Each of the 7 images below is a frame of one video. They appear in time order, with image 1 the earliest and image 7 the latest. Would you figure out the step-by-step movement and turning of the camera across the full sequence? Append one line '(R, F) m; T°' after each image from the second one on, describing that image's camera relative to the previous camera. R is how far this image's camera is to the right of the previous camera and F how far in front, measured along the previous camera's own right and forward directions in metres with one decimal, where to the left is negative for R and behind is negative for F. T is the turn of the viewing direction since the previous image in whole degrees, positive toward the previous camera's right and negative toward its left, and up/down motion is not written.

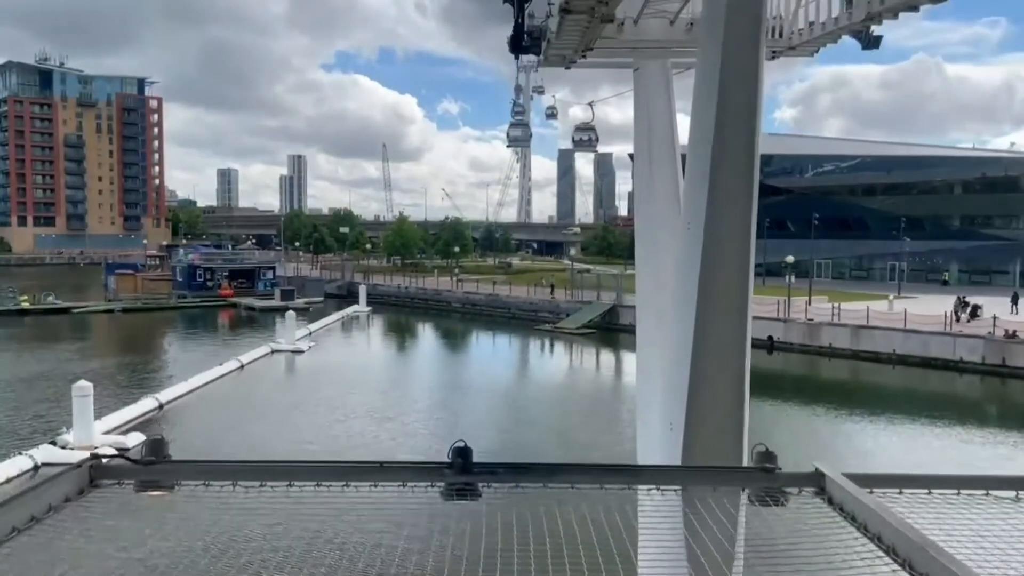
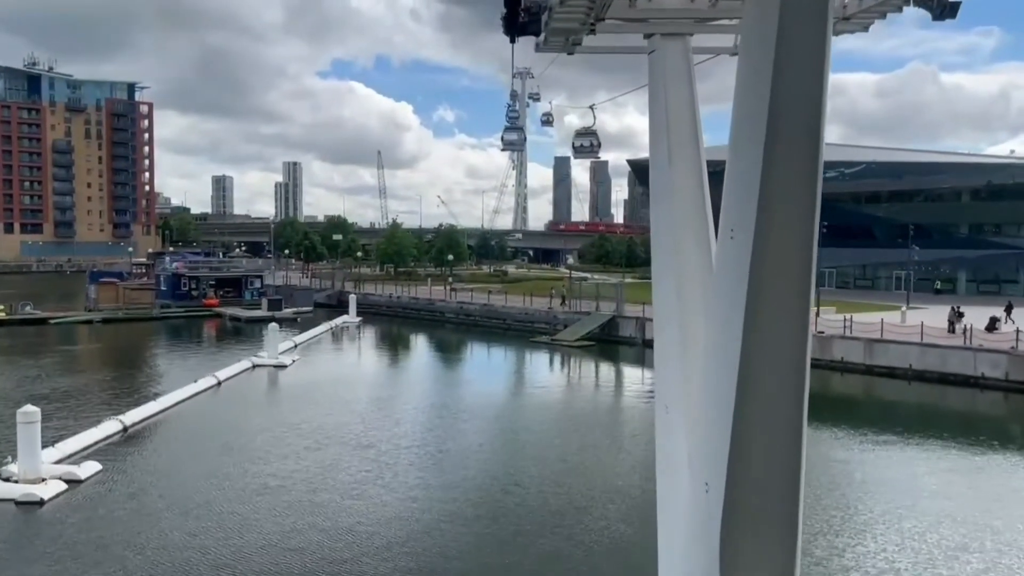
(0.0, +1.2) m; 0°
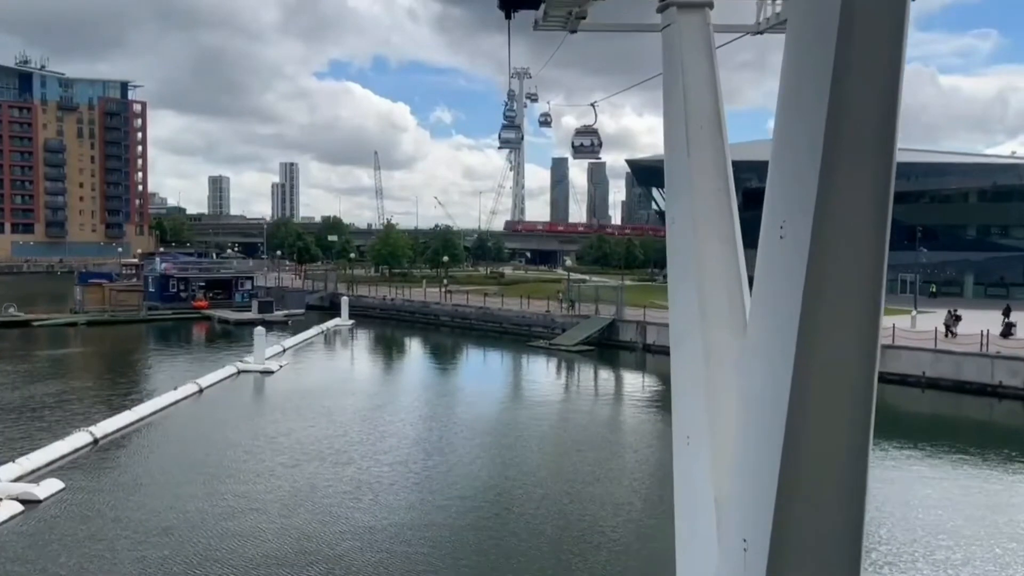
(0.0, +0.9) m; 0°
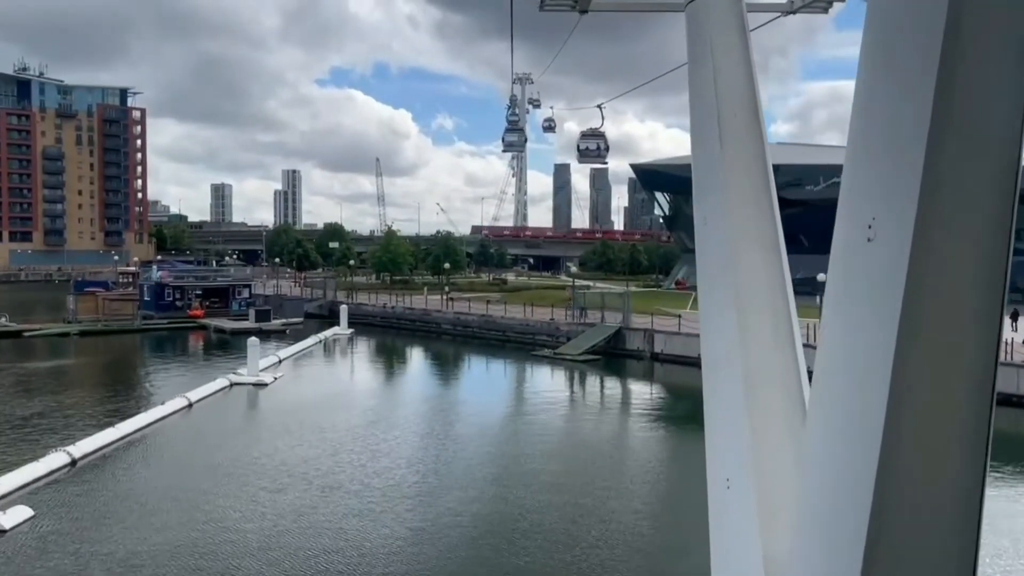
(0.0, +0.8) m; 0°
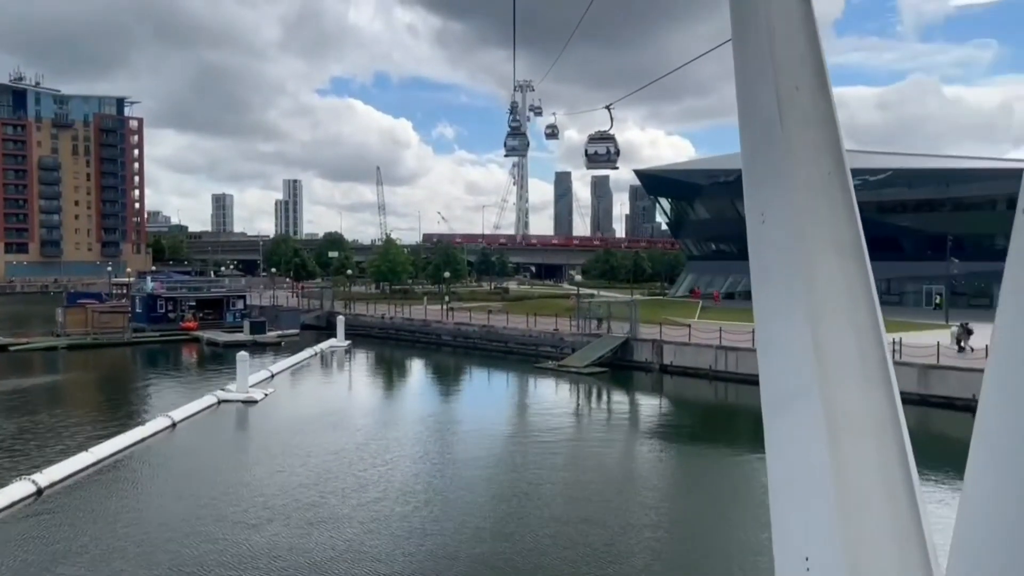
(0.0, +1.0) m; 0°
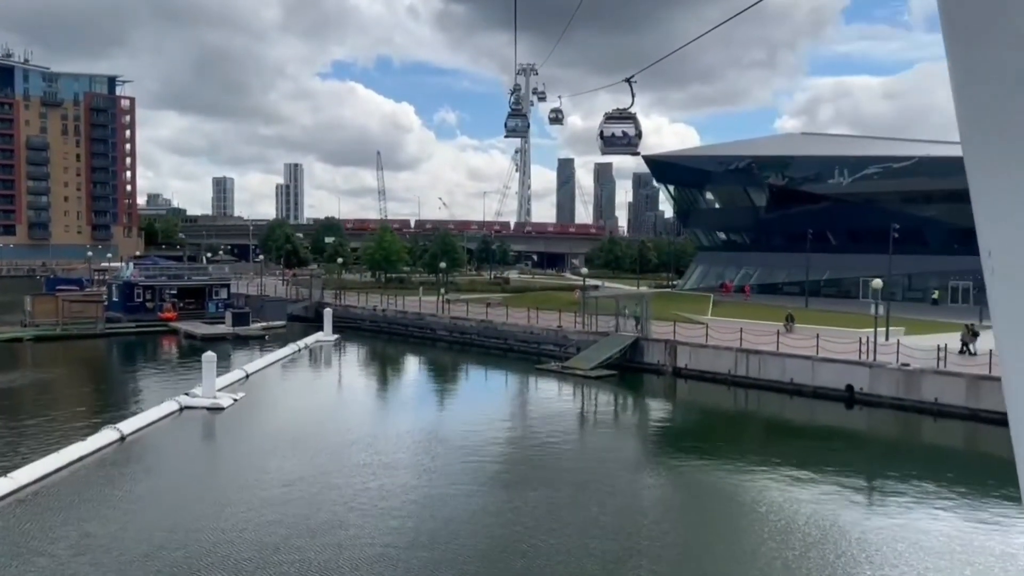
(0.0, +2.1) m; 0°
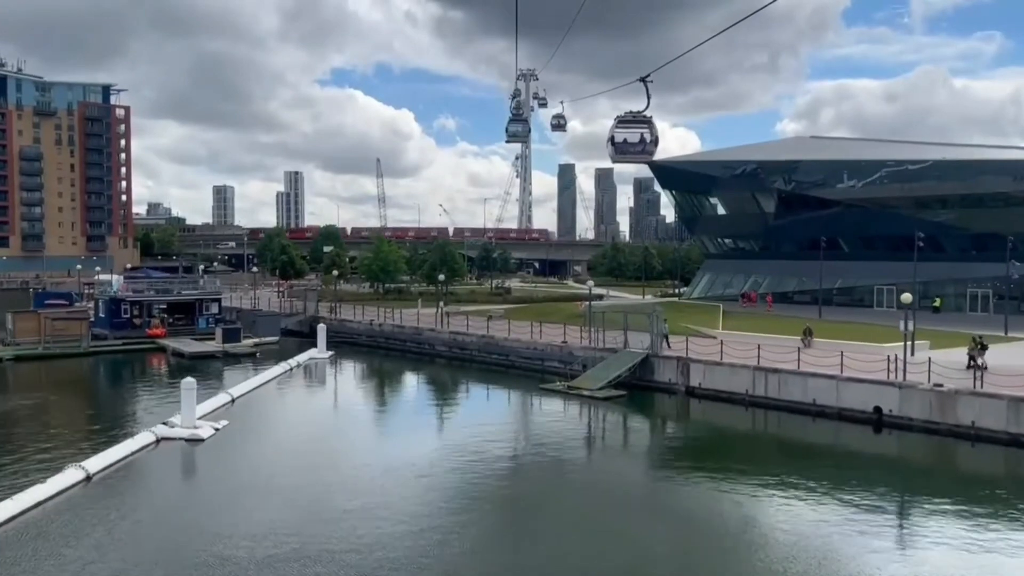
(0.0, +1.3) m; 0°
